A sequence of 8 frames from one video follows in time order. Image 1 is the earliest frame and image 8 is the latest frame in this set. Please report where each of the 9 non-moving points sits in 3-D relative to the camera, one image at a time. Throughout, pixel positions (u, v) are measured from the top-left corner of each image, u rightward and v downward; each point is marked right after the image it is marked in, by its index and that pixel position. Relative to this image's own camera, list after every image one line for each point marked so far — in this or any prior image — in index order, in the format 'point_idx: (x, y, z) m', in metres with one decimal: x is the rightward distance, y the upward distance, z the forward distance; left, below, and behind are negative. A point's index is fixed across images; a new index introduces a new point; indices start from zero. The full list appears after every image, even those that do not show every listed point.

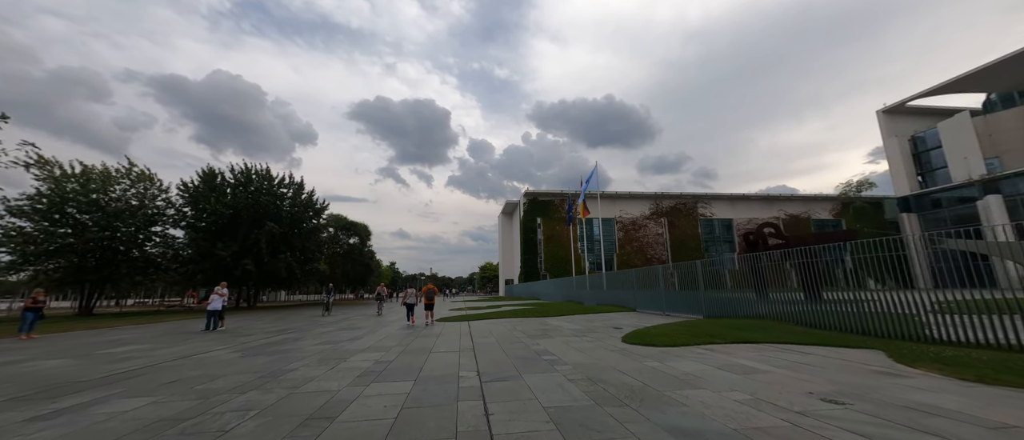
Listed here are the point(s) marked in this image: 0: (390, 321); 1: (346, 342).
0: (-5.3, -4.5, +15.4) m
1: (-4.5, -3.3, +9.6) m
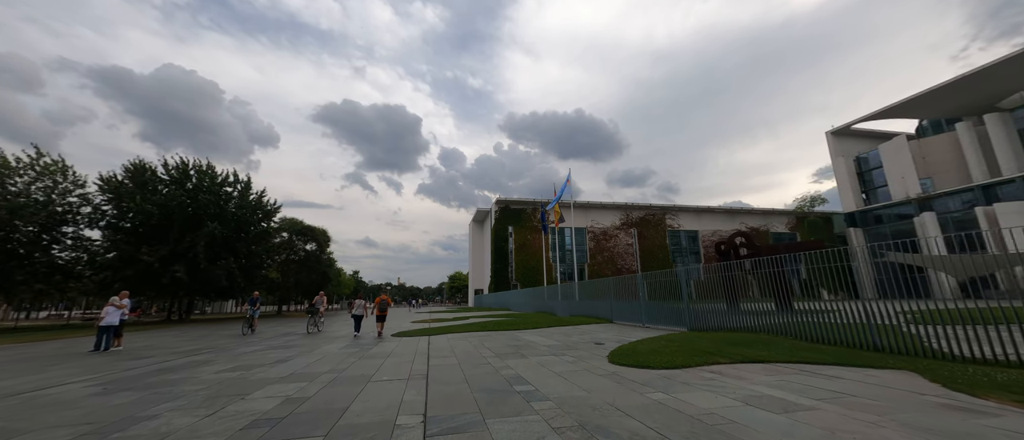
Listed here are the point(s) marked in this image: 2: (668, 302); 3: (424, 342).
0: (-6.6, -4.4, +13.3) m
1: (-5.3, -3.1, +7.6) m
2: (+6.0, -3.8, +16.5) m
3: (-2.8, -3.9, +11.3) m
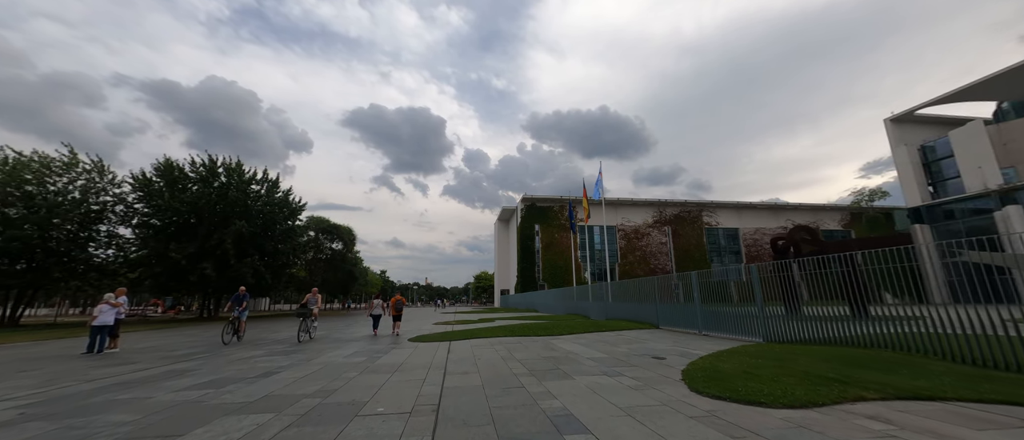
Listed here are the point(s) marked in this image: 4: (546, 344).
0: (-5.5, -4.1, +11.8) m
1: (-4.6, -2.8, +6.1) m
2: (+7.3, -3.4, +14.2) m
3: (-1.9, -3.5, +9.6) m
4: (+1.0, -3.6, +10.3) m
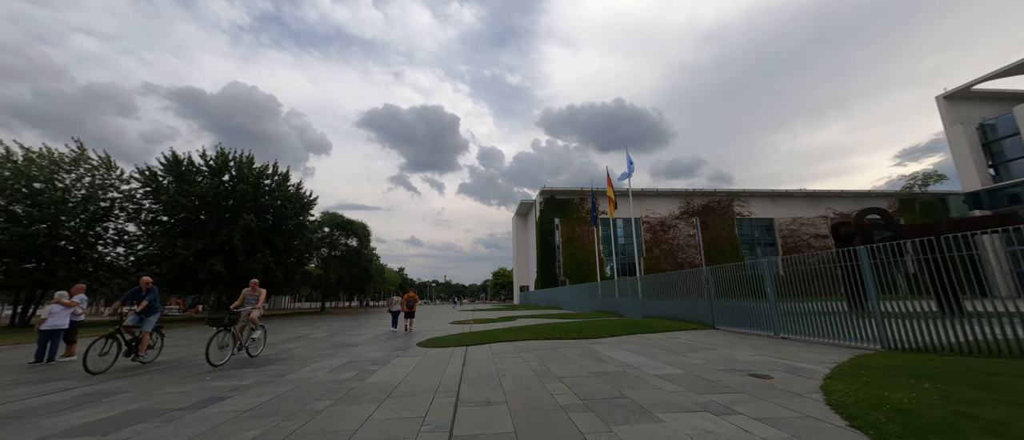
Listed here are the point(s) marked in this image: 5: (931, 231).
0: (-4.7, -3.6, +9.9) m
1: (-4.1, -2.3, +4.1) m
2: (+8.2, -2.6, +11.6) m
3: (-1.2, -3.0, +7.5) m
4: (+1.7, -3.0, +8.0) m
5: (+22.1, -0.5, +18.6) m
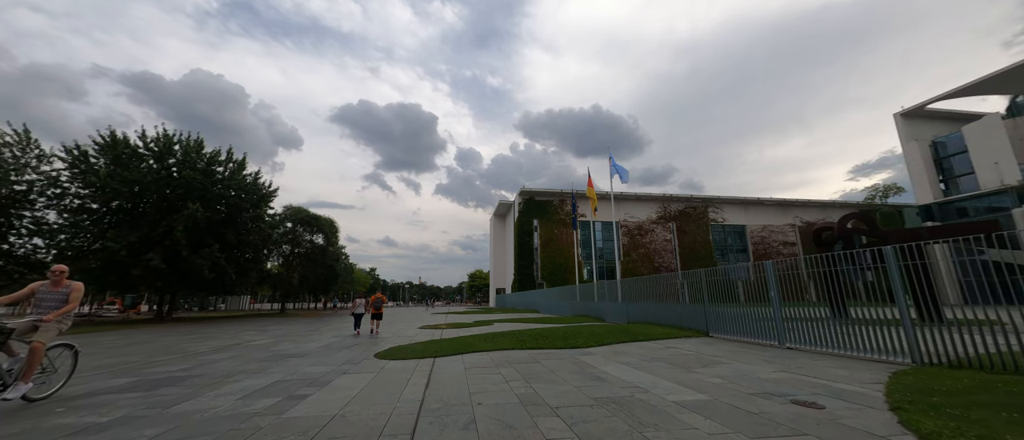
0: (-5.2, -3.2, +8.1) m
1: (-4.2, -1.9, +2.4) m
2: (+7.6, -2.6, +10.7) m
3: (-1.6, -2.7, +6.0) m
4: (+1.3, -2.8, +6.7) m
5: (+21.0, -0.9, +18.6) m
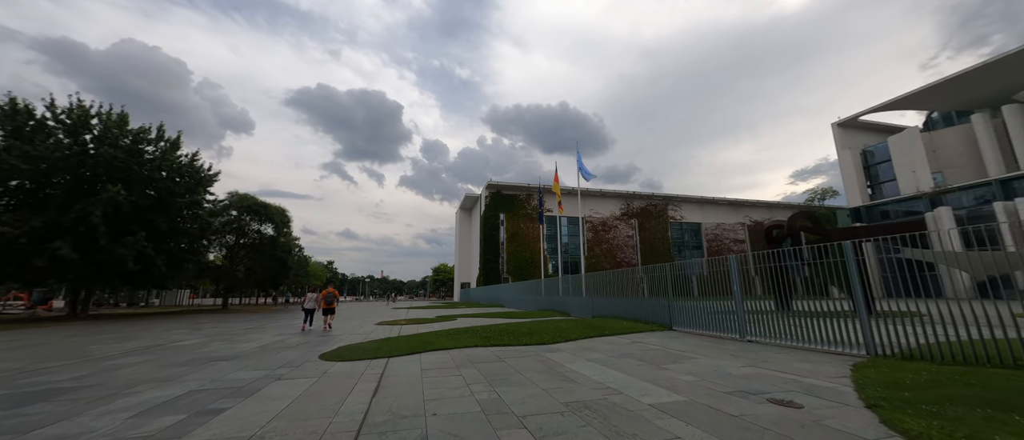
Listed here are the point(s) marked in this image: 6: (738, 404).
0: (-6.0, -2.8, +7.0) m
1: (-4.4, -1.6, +1.4) m
2: (+6.5, -2.4, +10.9) m
3: (-2.1, -2.4, +5.2) m
4: (+0.7, -2.6, +6.2) m
5: (+19.2, -0.8, +20.0) m
6: (+2.6, -2.1, +4.1) m
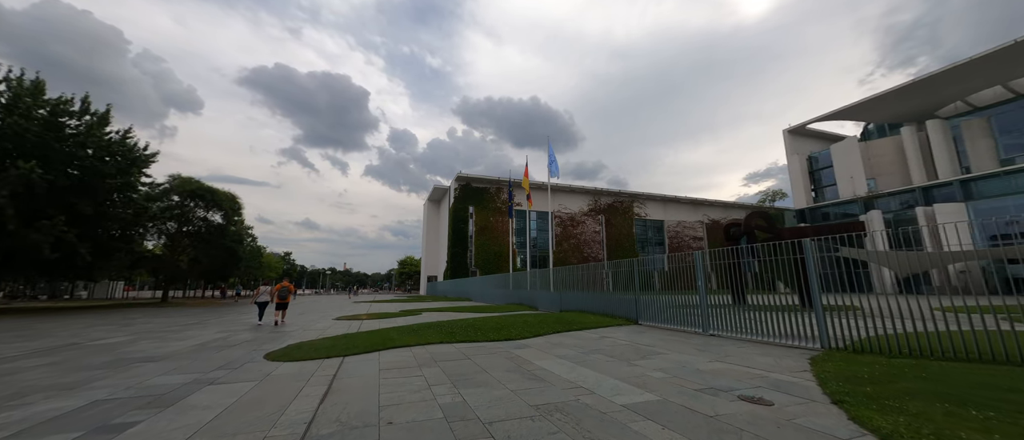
0: (-6.6, -2.5, +6.2) m
1: (-4.5, -1.5, +0.7) m
2: (+5.5, -2.3, +11.1) m
3: (-2.6, -2.2, +4.7) m
4: (+0.1, -2.4, +5.9) m
5: (+17.3, -0.8, +21.2) m
6: (+2.2, -2.1, +4.0) m
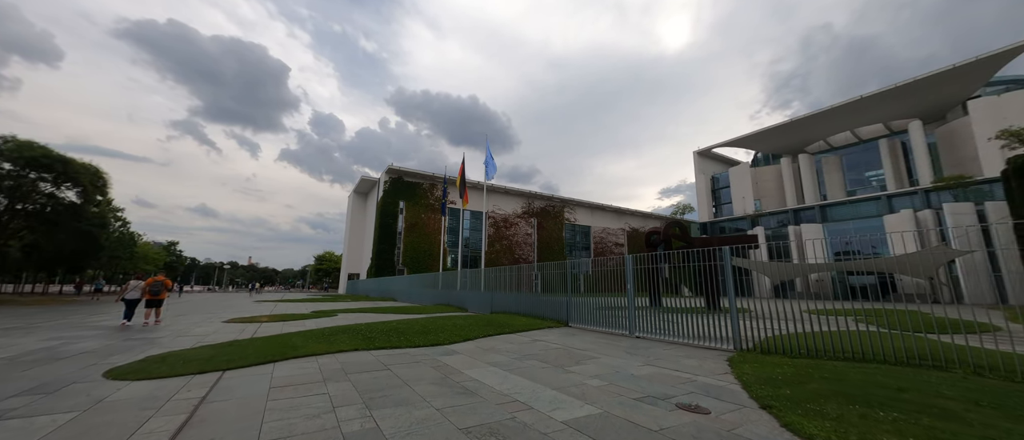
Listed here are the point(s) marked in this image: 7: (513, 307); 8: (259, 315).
0: (-7.6, -2.0, +4.2) m
1: (-4.4, -1.1, -0.8) m
2: (+3.3, -2.5, +11.3) m
3: (-3.4, -2.0, +3.5) m
4: (-1.0, -2.3, +5.3) m
5: (+13.1, -1.6, +23.6) m
6: (+1.5, -2.1, +3.8) m
7: (+0.1, -4.0, +16.4) m
8: (-12.8, -4.7, +17.8) m
